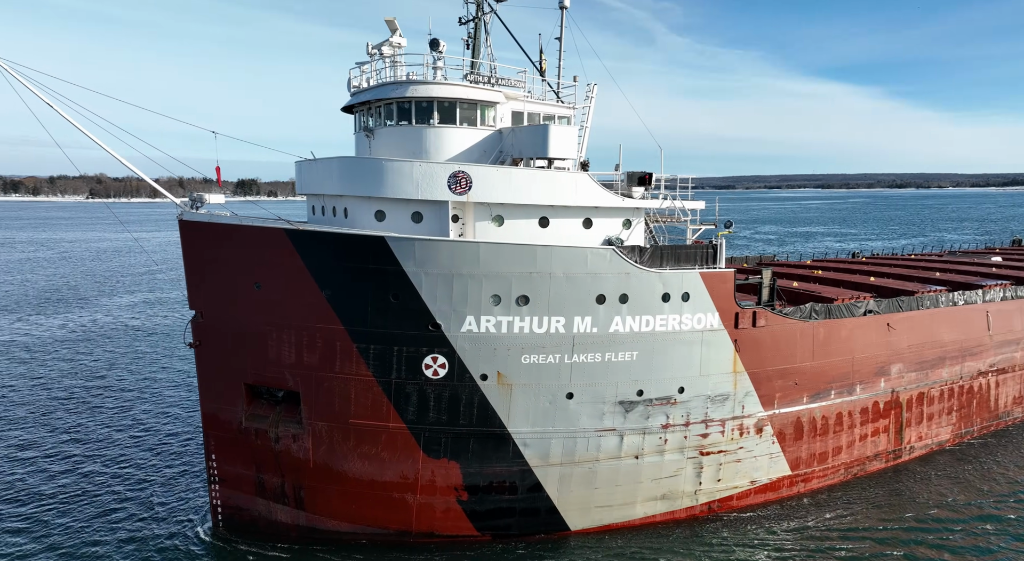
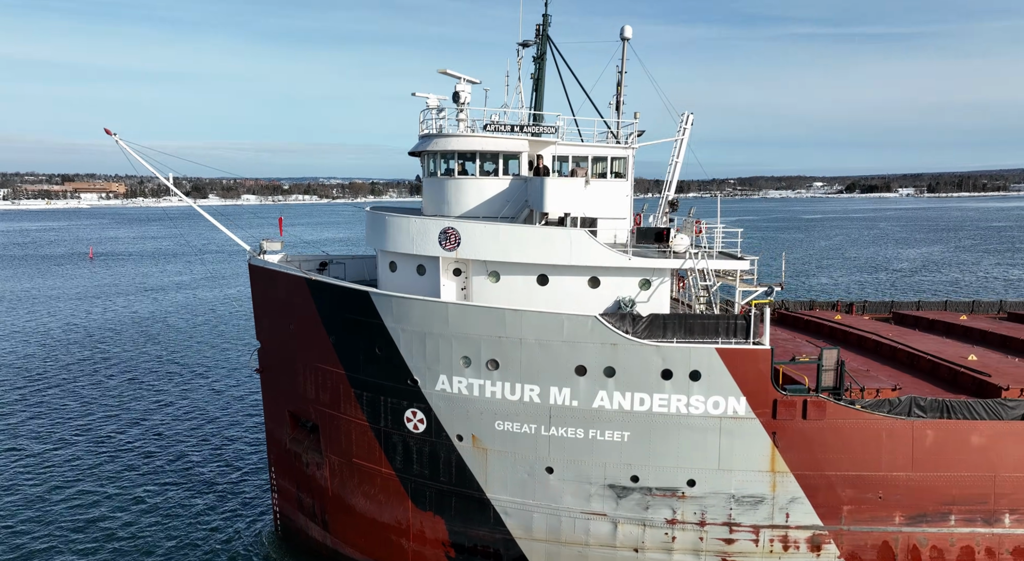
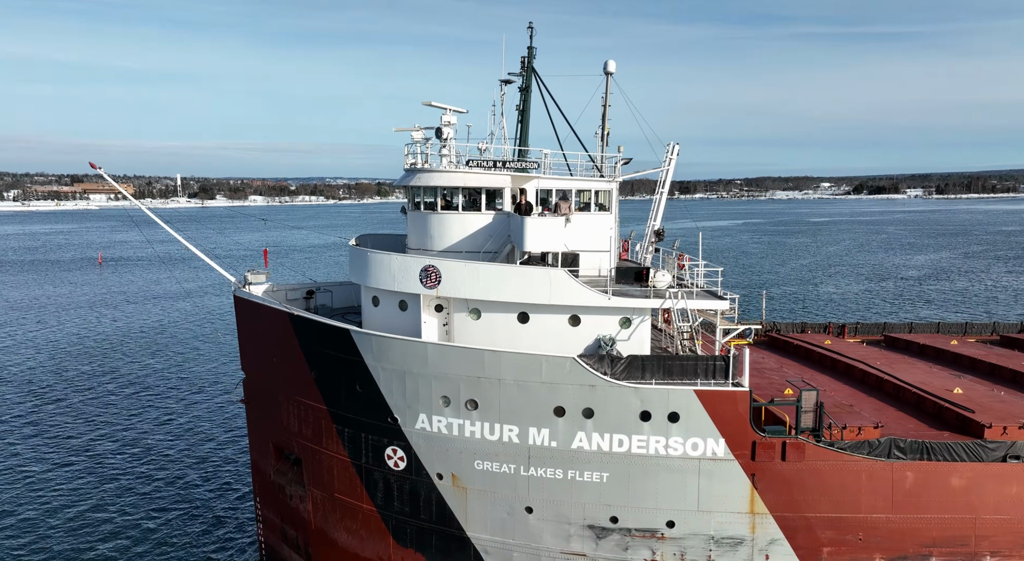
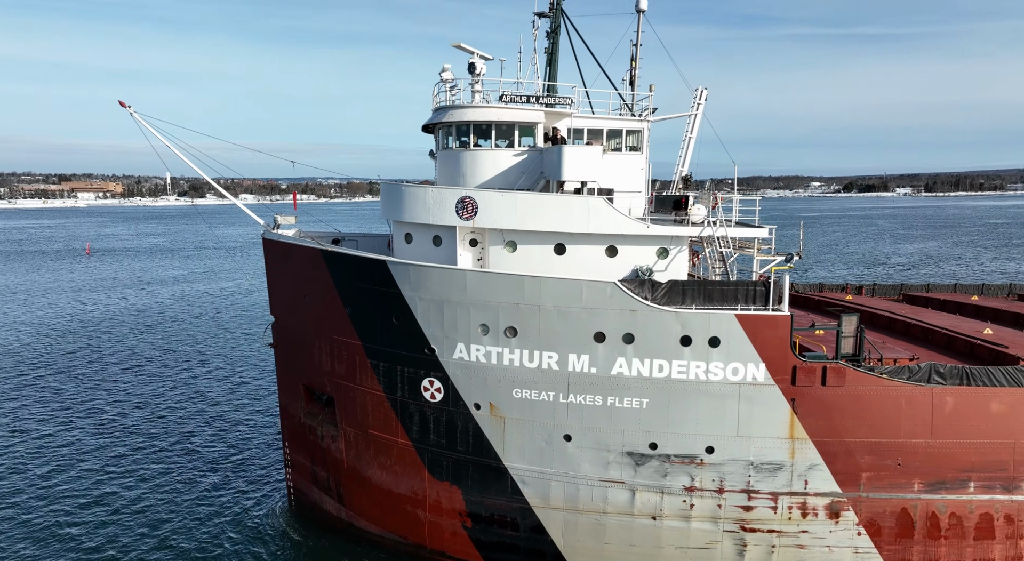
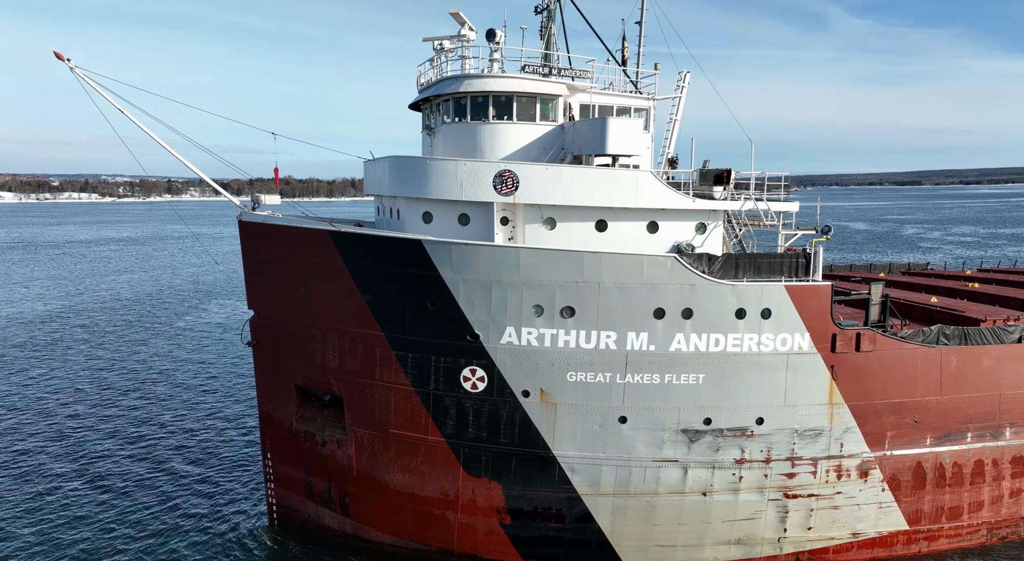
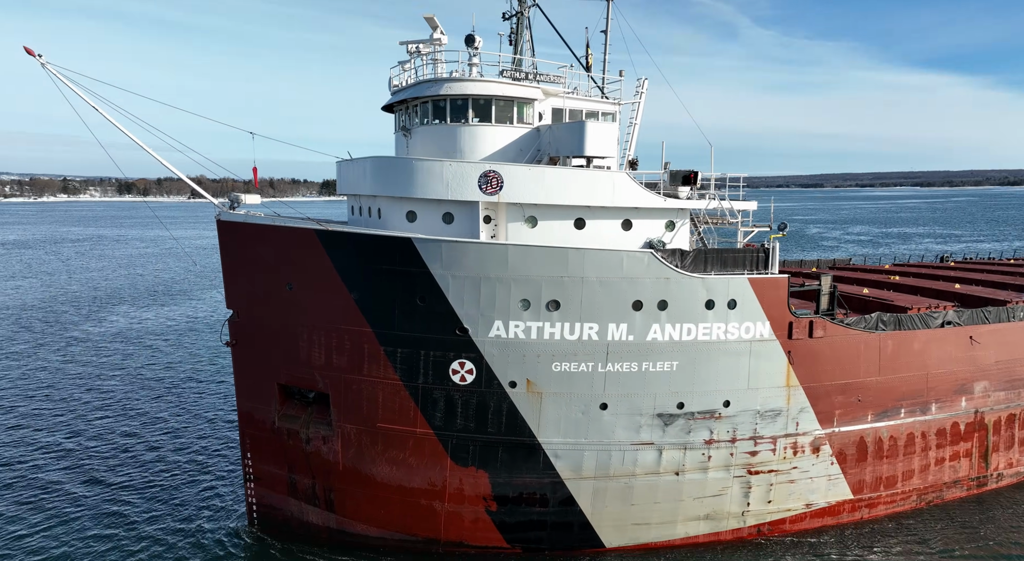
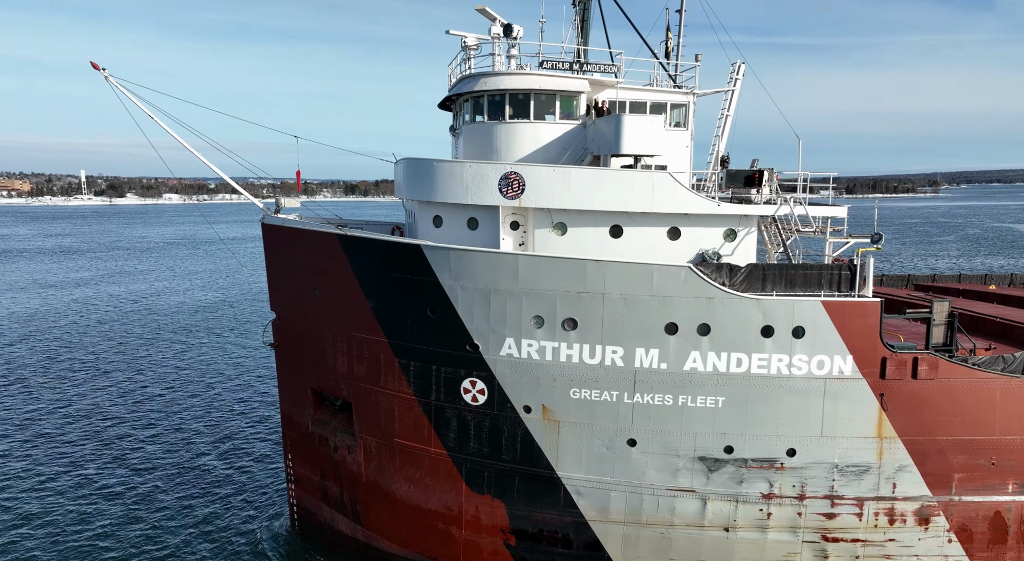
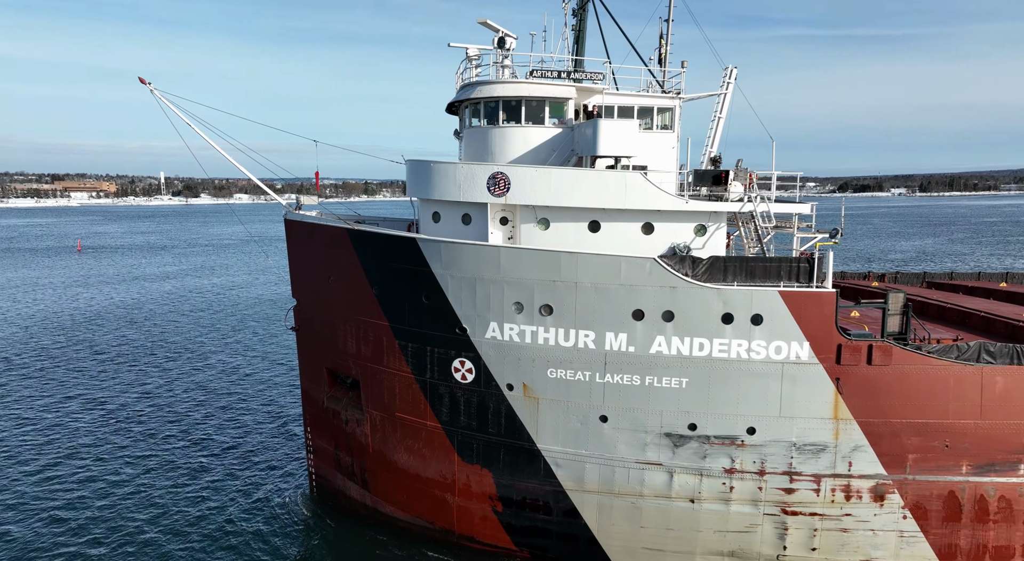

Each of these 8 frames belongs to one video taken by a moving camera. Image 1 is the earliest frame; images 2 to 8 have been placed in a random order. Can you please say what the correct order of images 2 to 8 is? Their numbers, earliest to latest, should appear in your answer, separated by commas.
6, 5, 7, 8, 4, 2, 3
